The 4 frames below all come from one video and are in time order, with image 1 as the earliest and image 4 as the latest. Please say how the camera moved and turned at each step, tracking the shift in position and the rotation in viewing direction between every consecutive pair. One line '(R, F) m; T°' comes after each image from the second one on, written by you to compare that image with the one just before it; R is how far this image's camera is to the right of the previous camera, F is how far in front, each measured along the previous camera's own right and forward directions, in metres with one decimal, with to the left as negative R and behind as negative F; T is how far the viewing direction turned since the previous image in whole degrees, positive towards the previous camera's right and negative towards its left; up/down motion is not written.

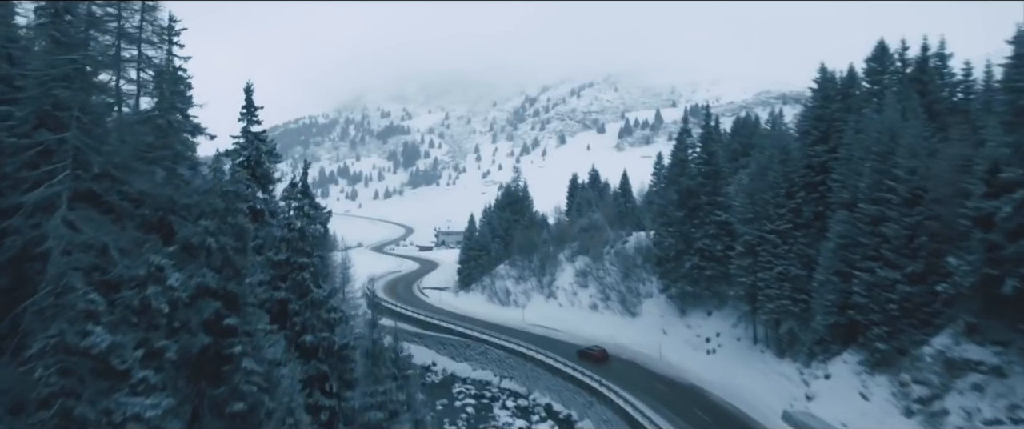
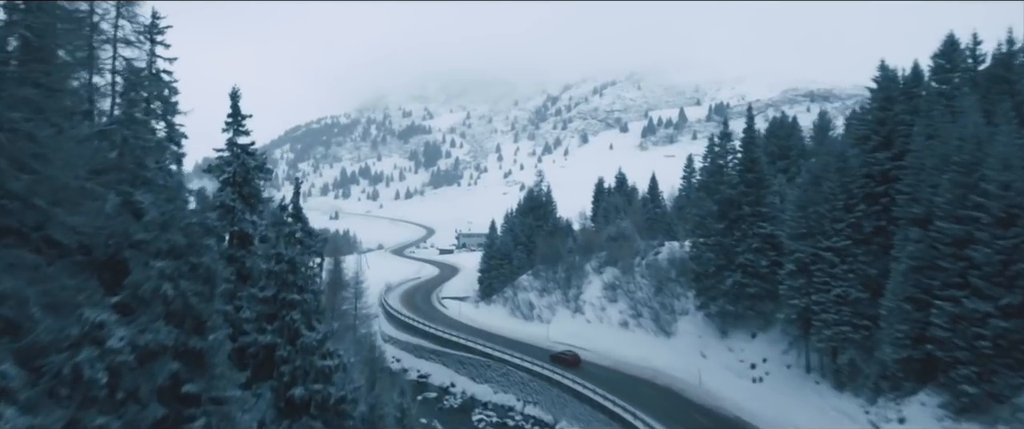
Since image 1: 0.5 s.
(-0.1, +2.0) m; -2°
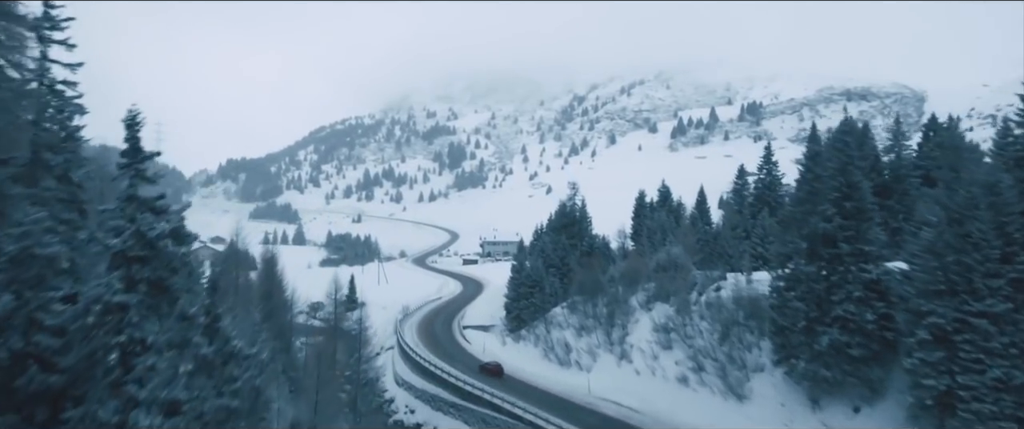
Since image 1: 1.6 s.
(-0.3, +4.6) m; -2°
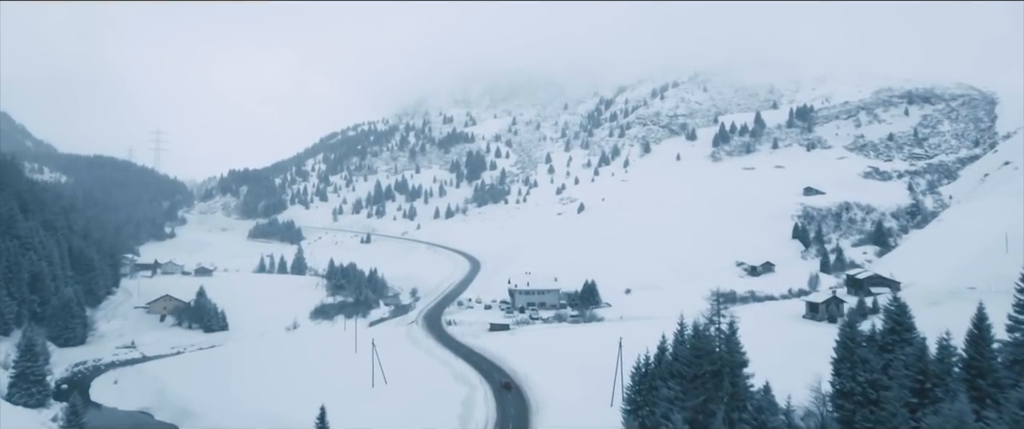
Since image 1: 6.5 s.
(-2.2, +19.3) m; -1°
